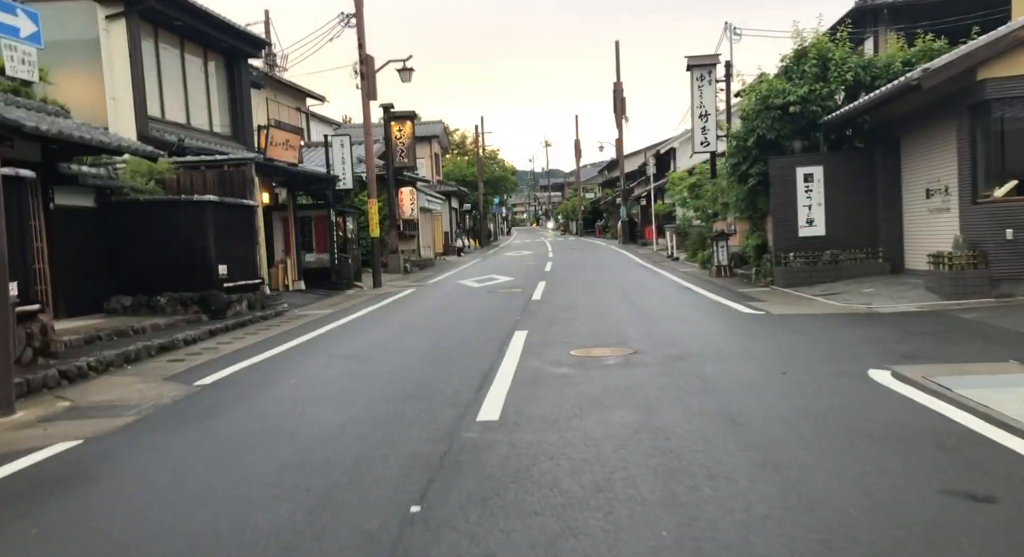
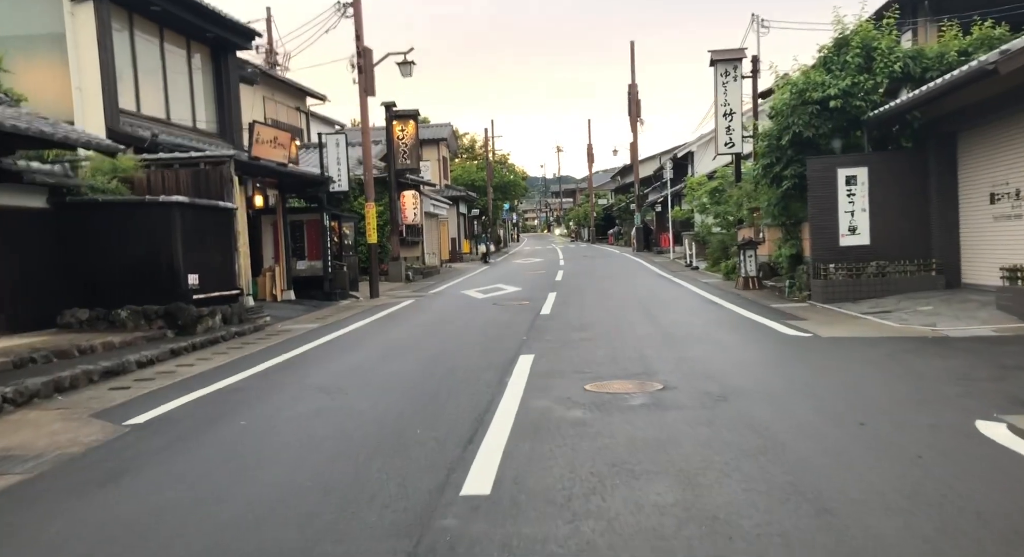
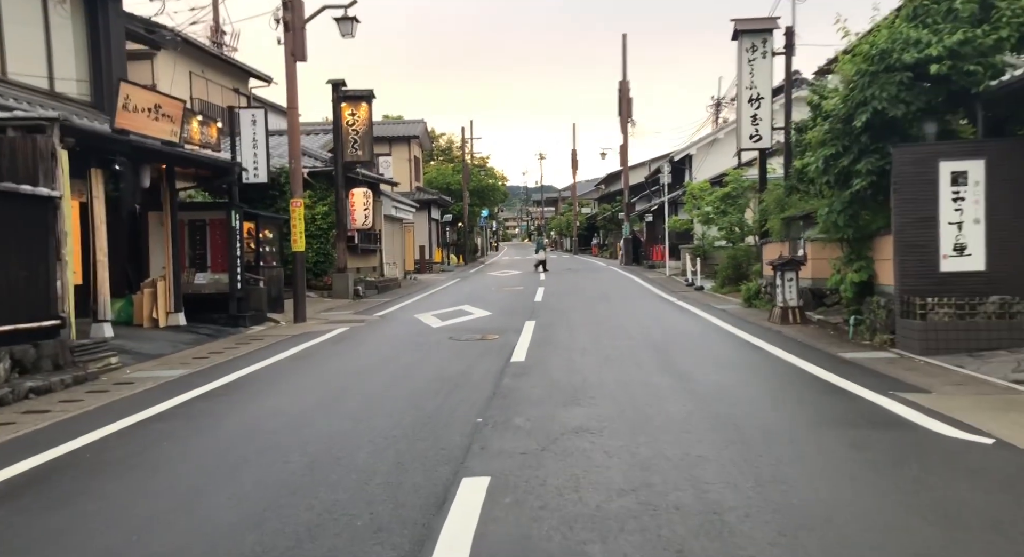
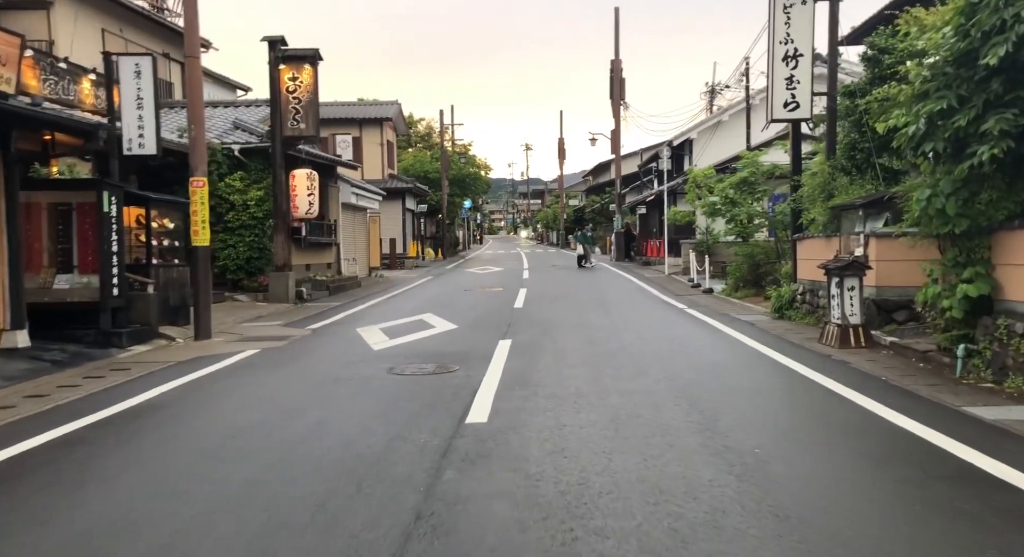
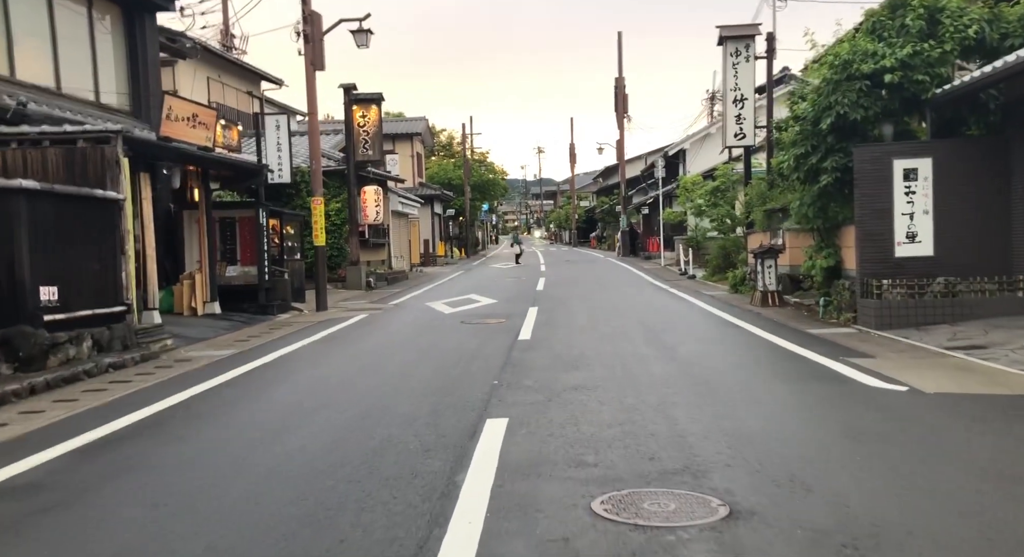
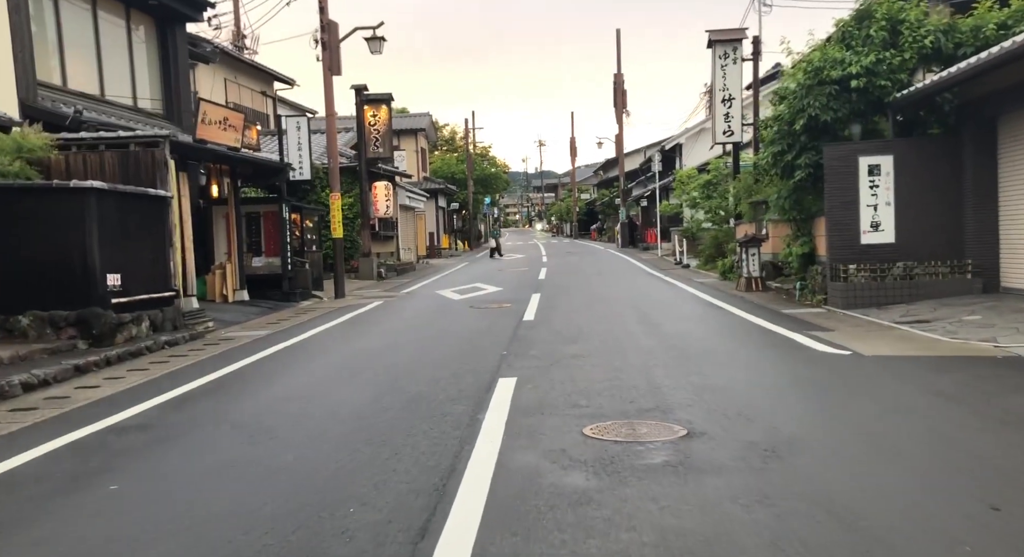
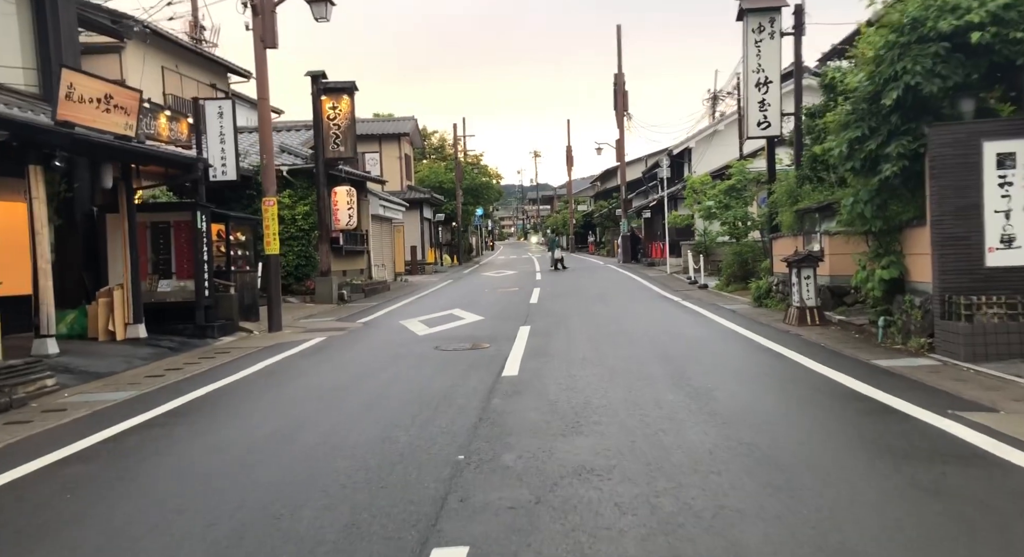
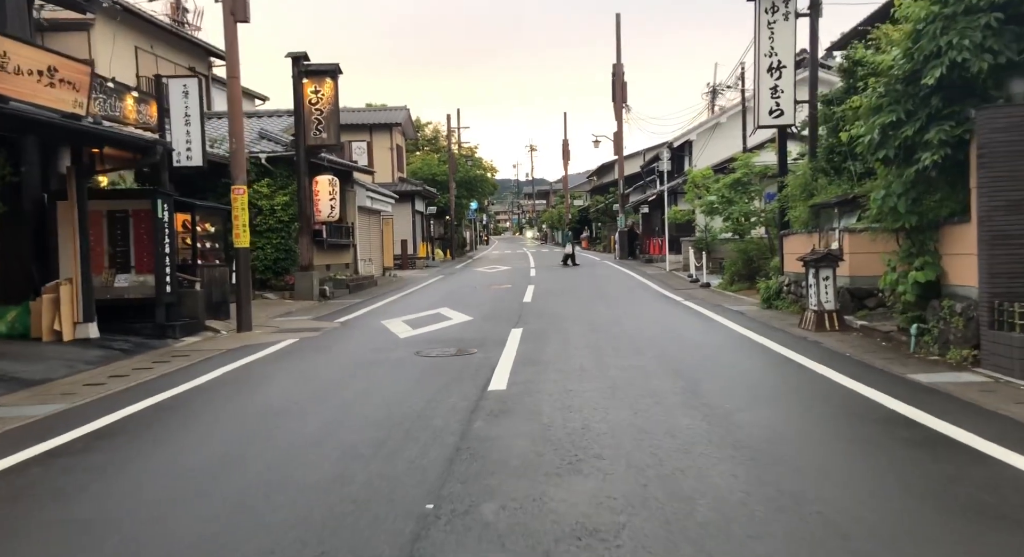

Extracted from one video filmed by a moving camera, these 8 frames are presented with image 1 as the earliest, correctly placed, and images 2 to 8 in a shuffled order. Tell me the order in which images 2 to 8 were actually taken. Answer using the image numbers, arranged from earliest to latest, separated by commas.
2, 6, 5, 3, 7, 8, 4
